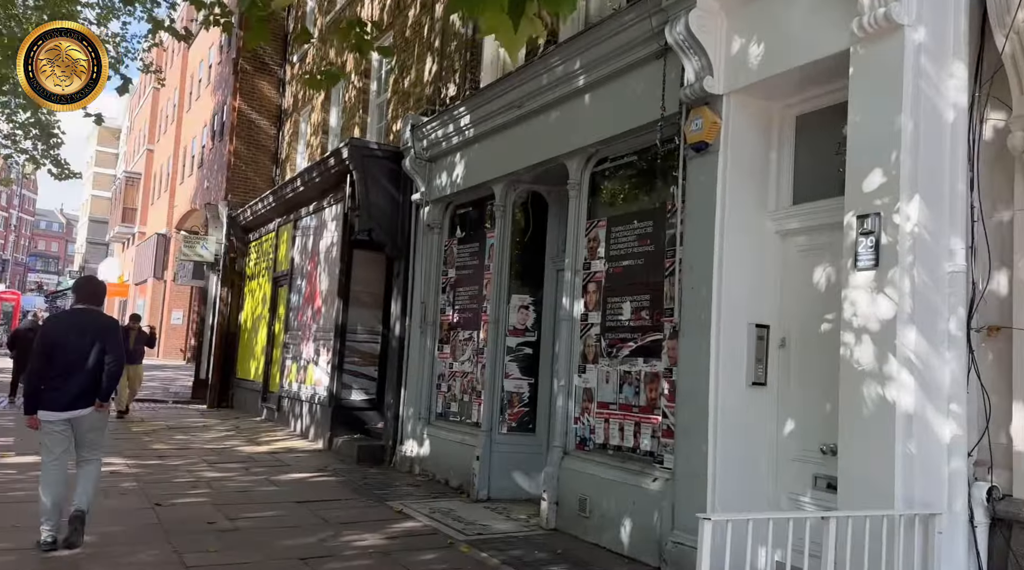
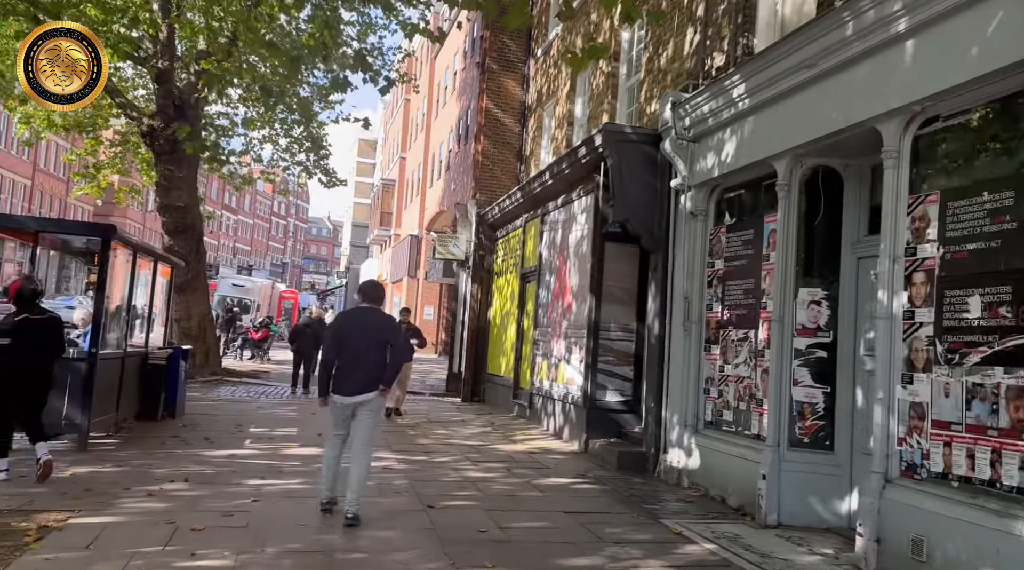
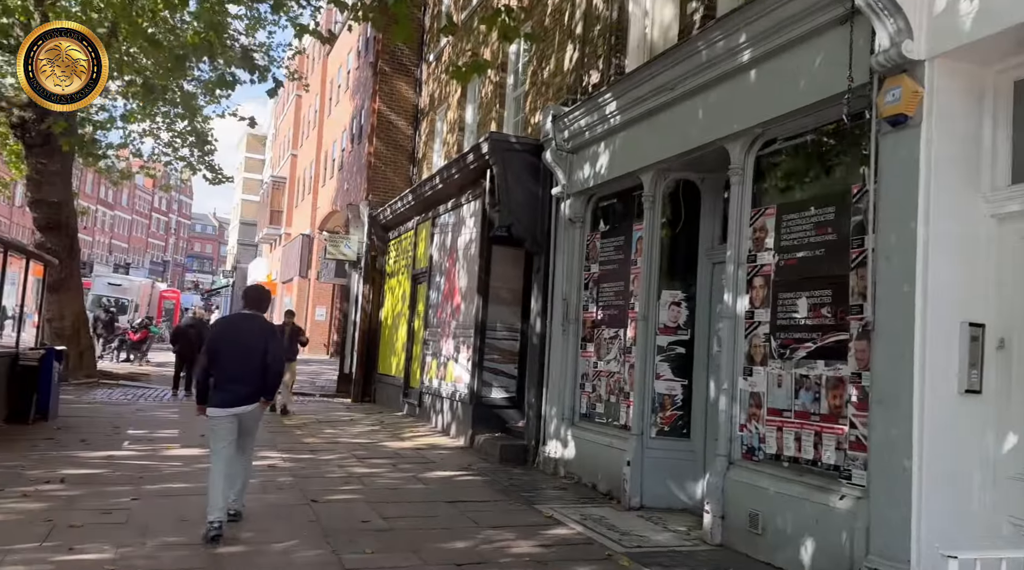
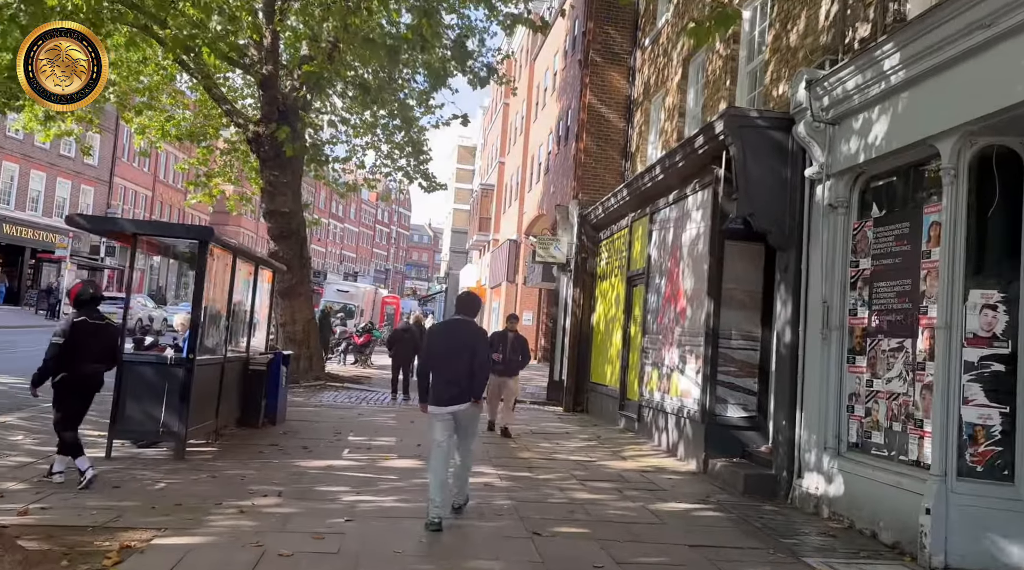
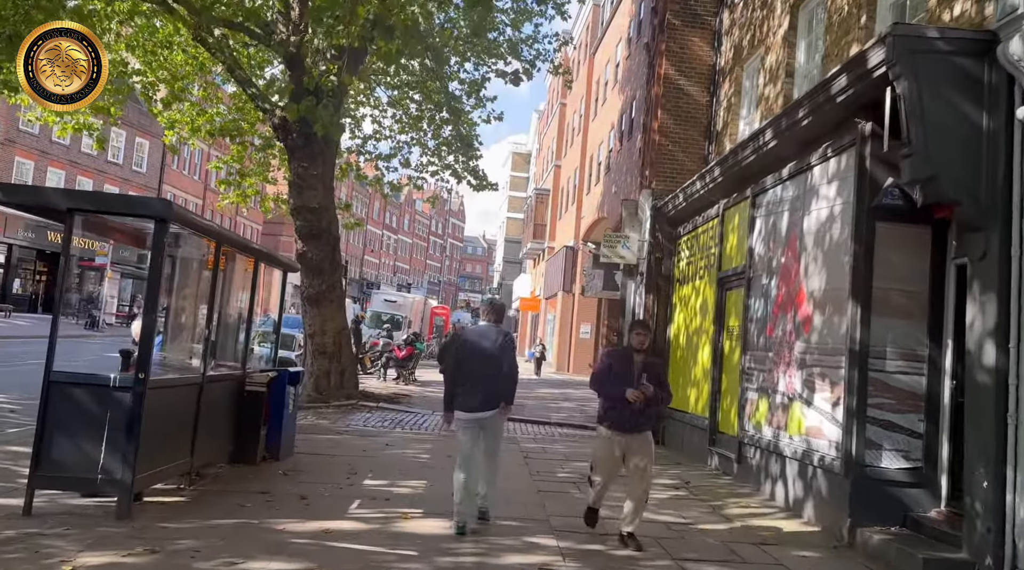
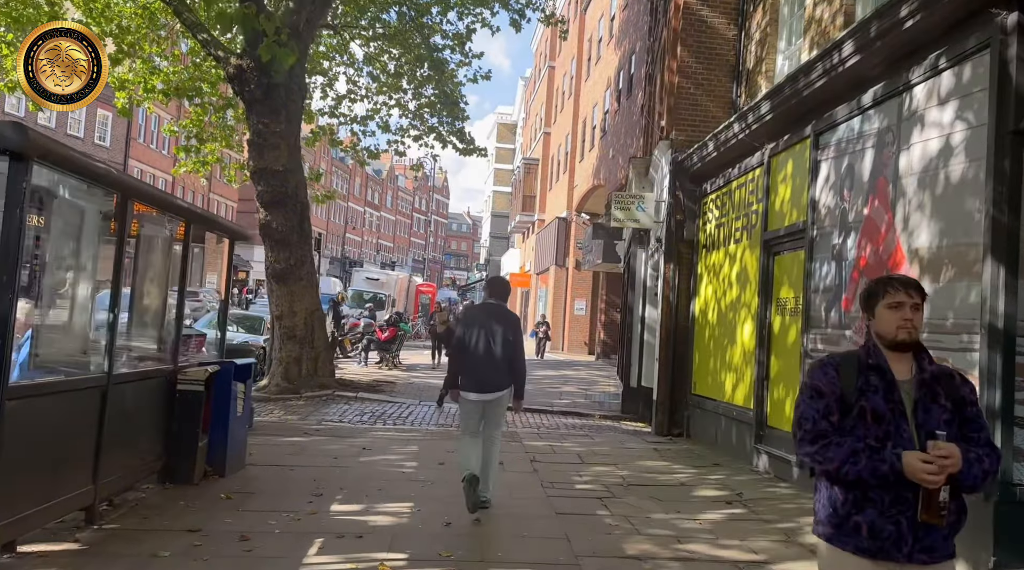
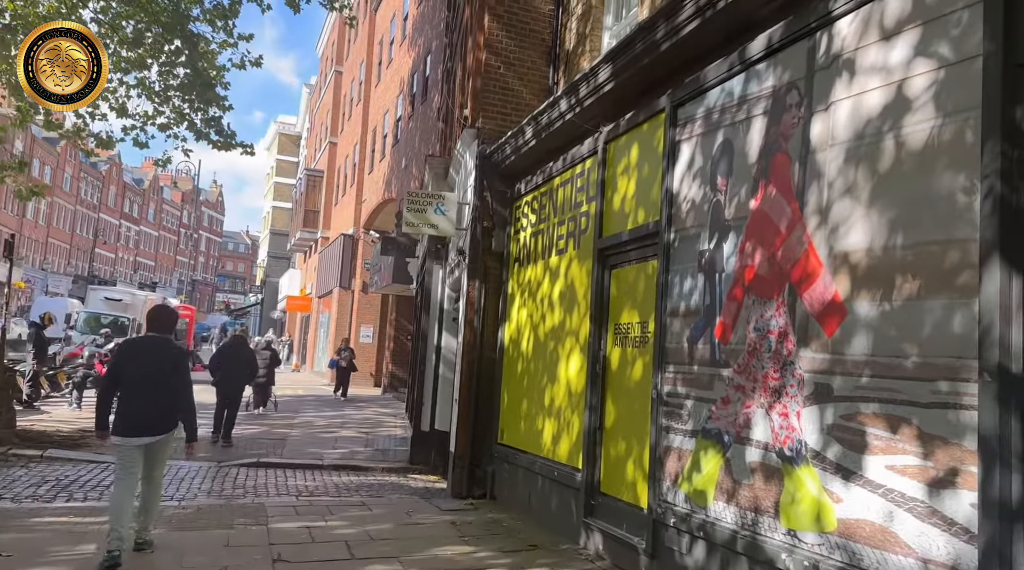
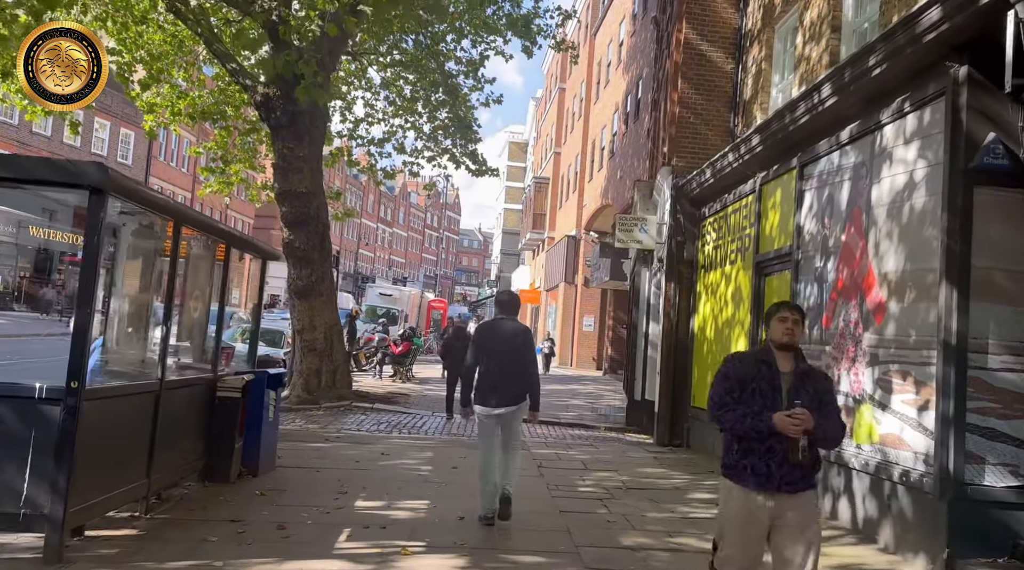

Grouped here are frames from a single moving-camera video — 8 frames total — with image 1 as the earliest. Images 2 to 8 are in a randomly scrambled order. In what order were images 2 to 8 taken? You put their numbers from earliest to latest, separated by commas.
3, 2, 4, 5, 8, 6, 7
